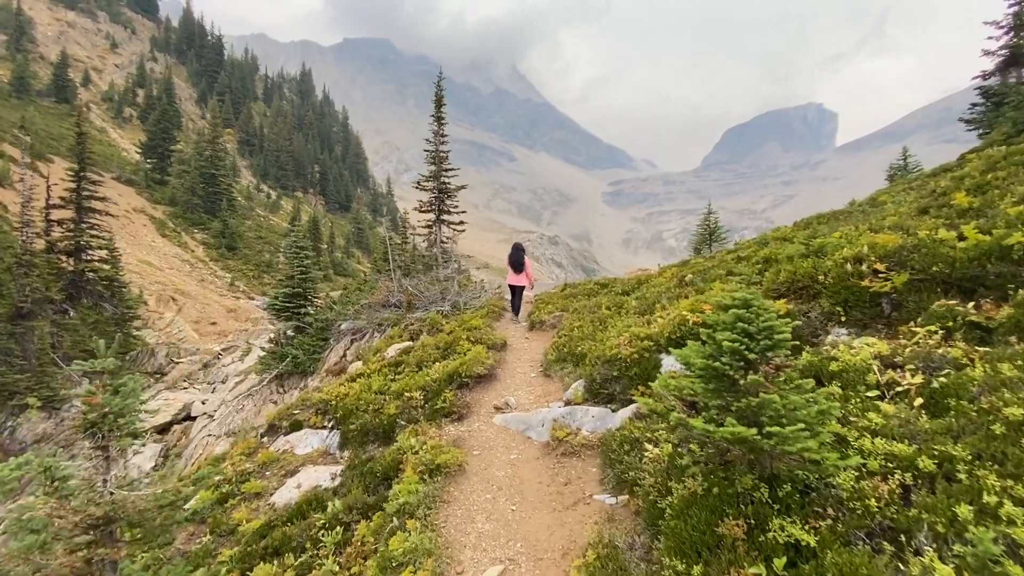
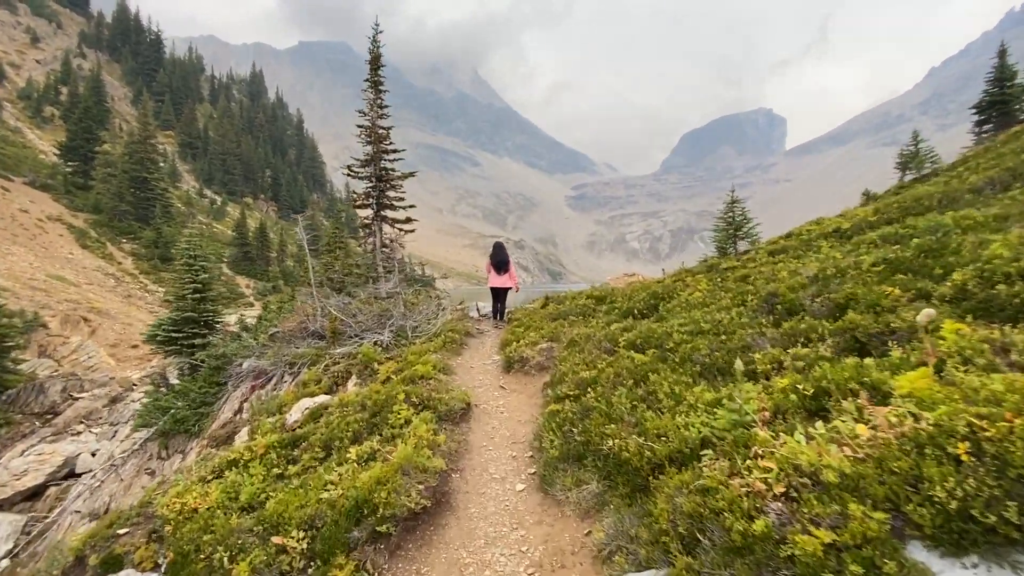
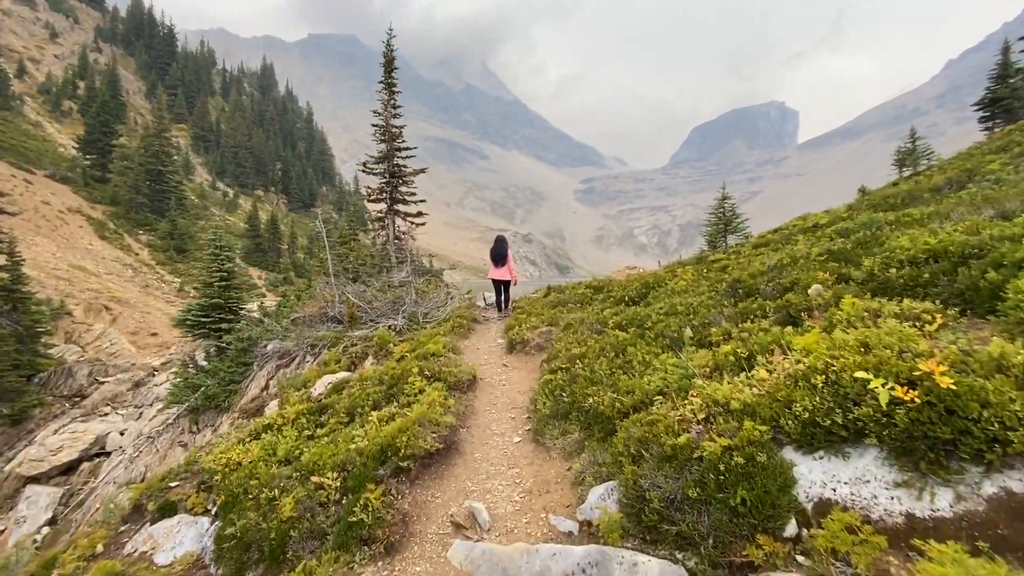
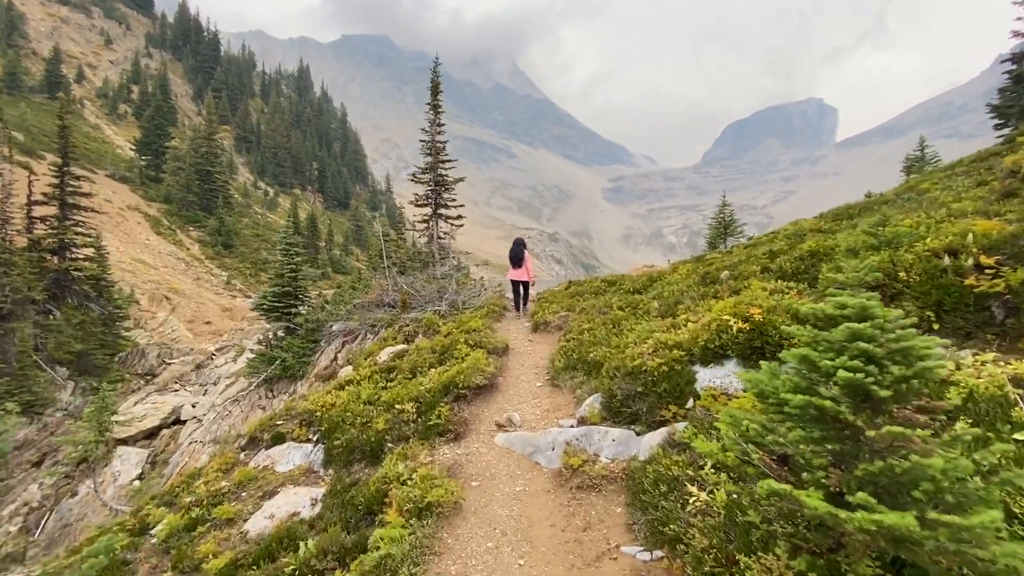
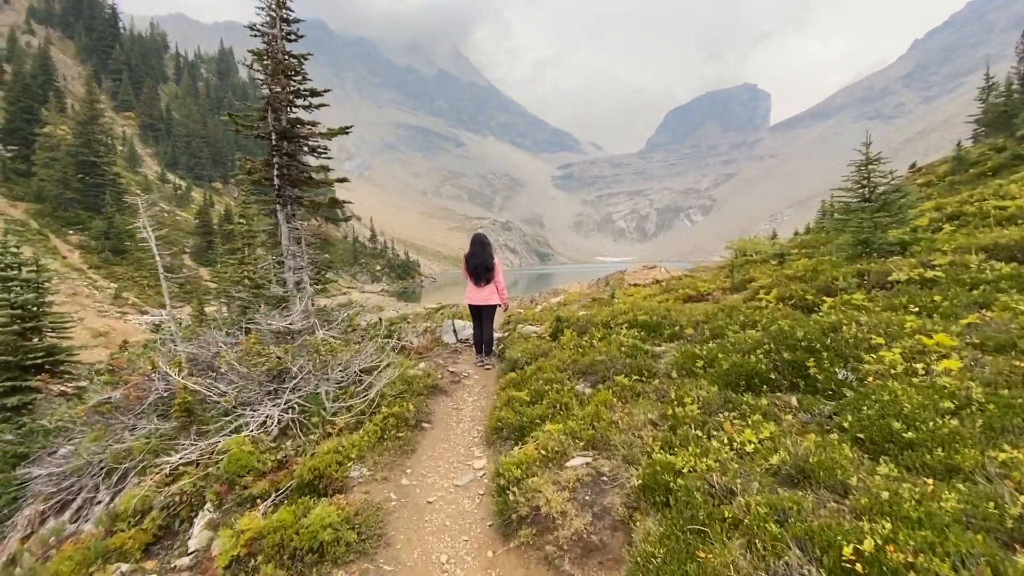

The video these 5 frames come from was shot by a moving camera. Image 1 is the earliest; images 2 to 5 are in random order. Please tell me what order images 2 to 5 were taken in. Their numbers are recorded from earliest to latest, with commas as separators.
4, 3, 2, 5
